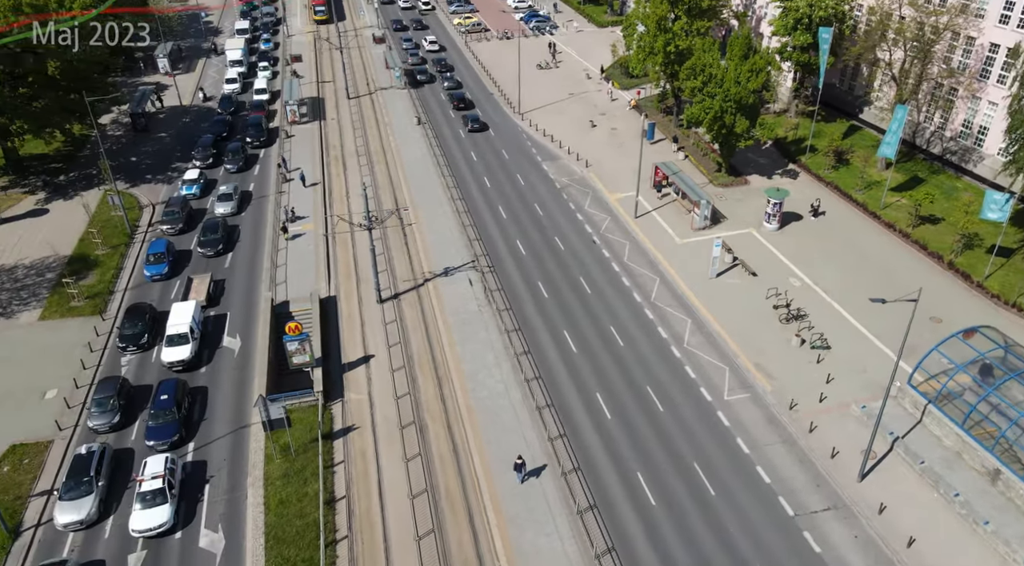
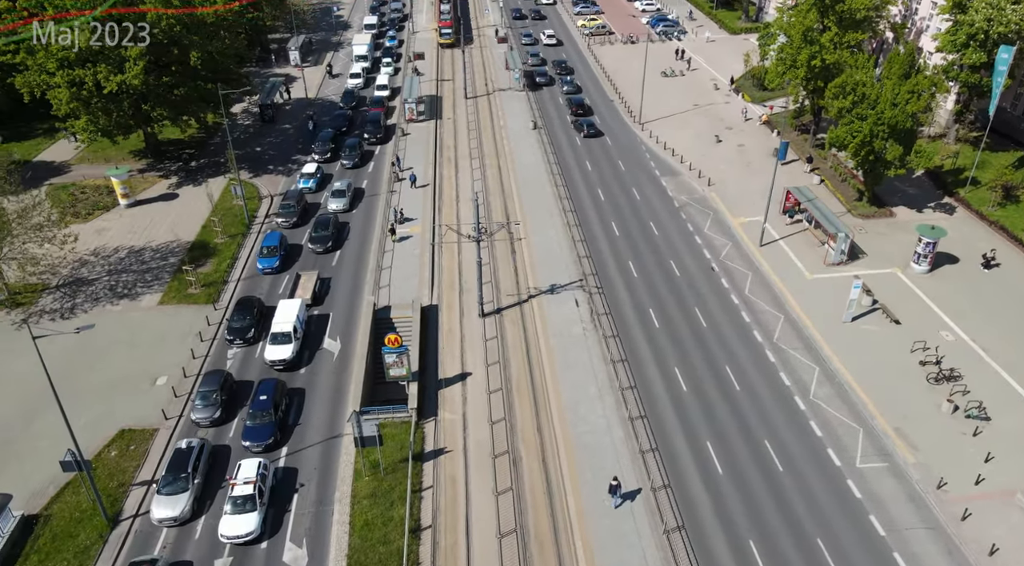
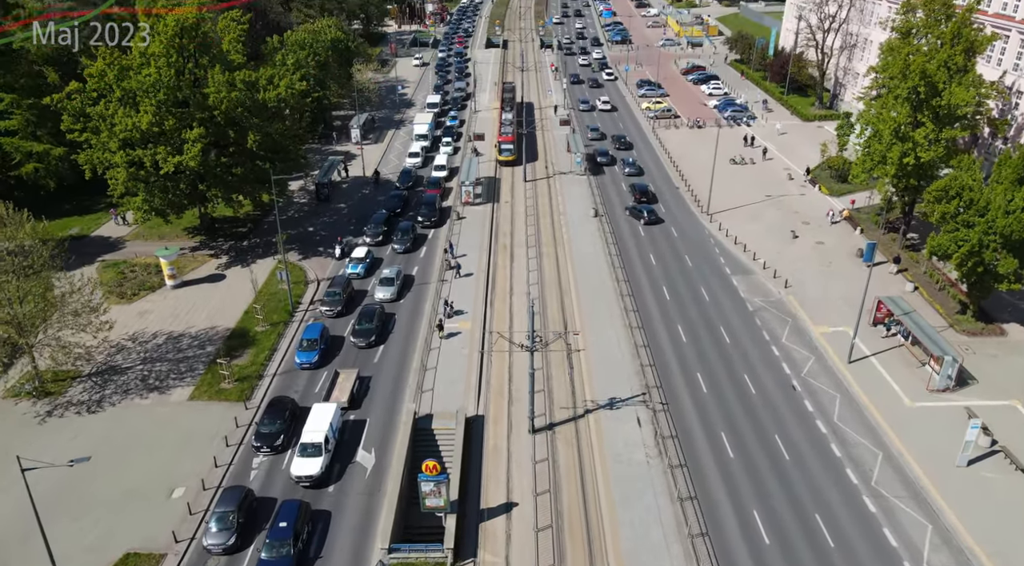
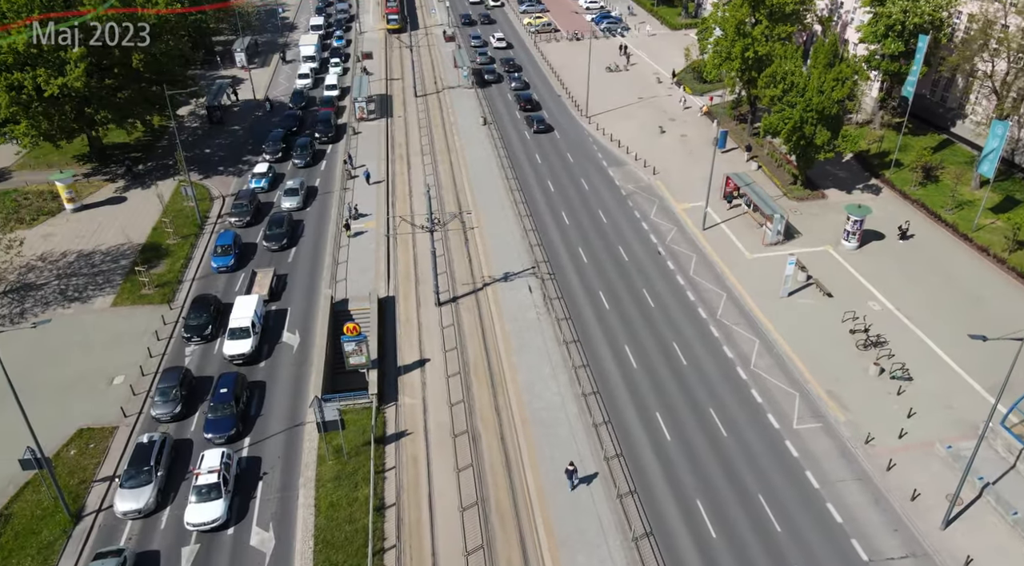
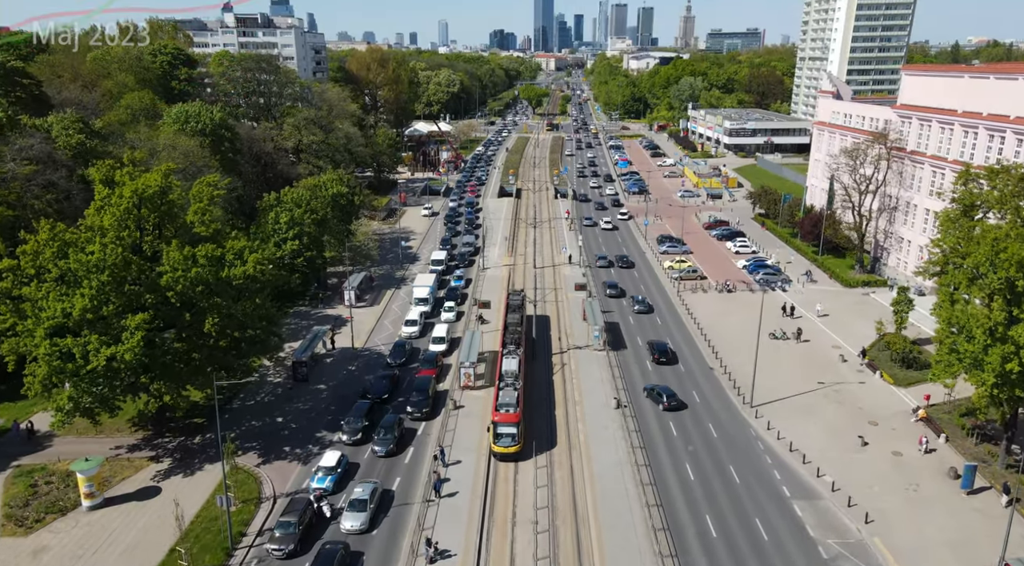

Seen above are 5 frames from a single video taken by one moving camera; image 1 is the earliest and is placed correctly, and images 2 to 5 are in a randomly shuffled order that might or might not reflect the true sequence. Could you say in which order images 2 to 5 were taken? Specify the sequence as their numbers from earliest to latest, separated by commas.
4, 2, 3, 5
